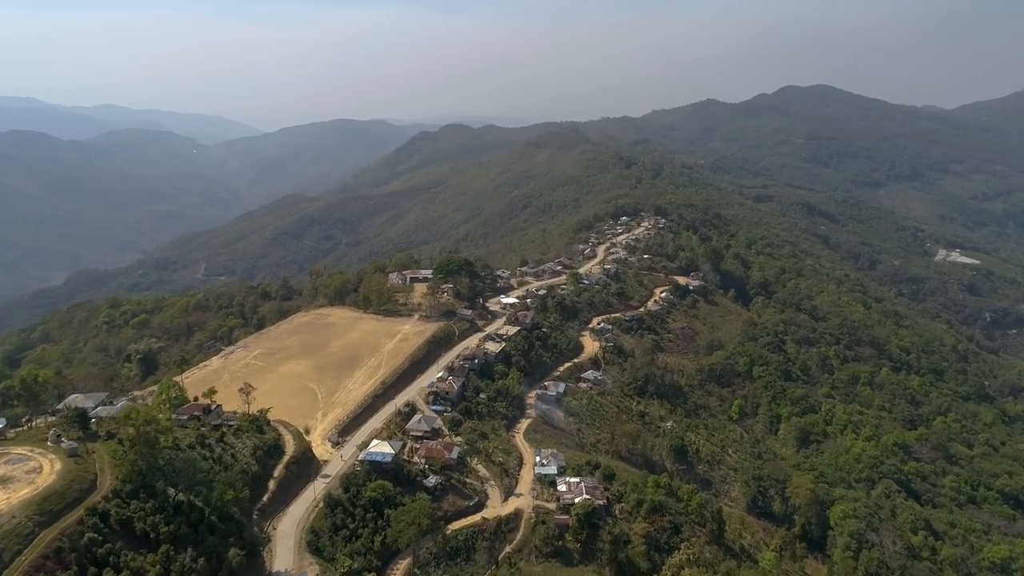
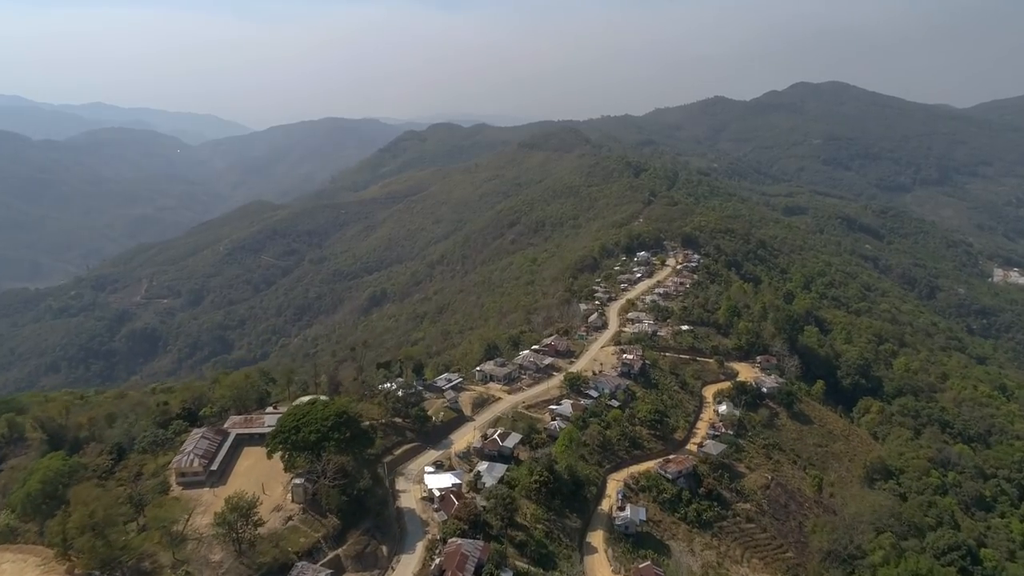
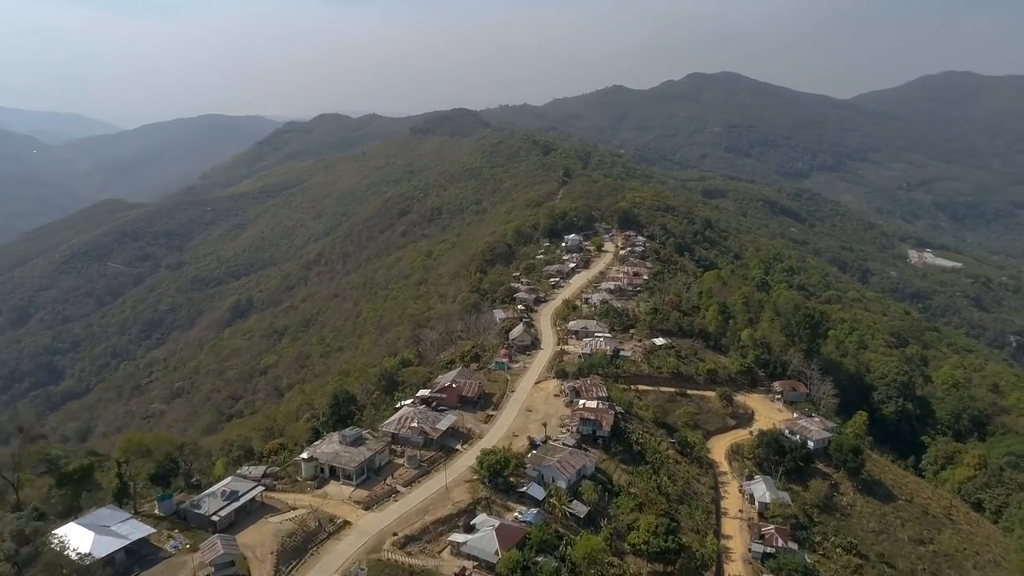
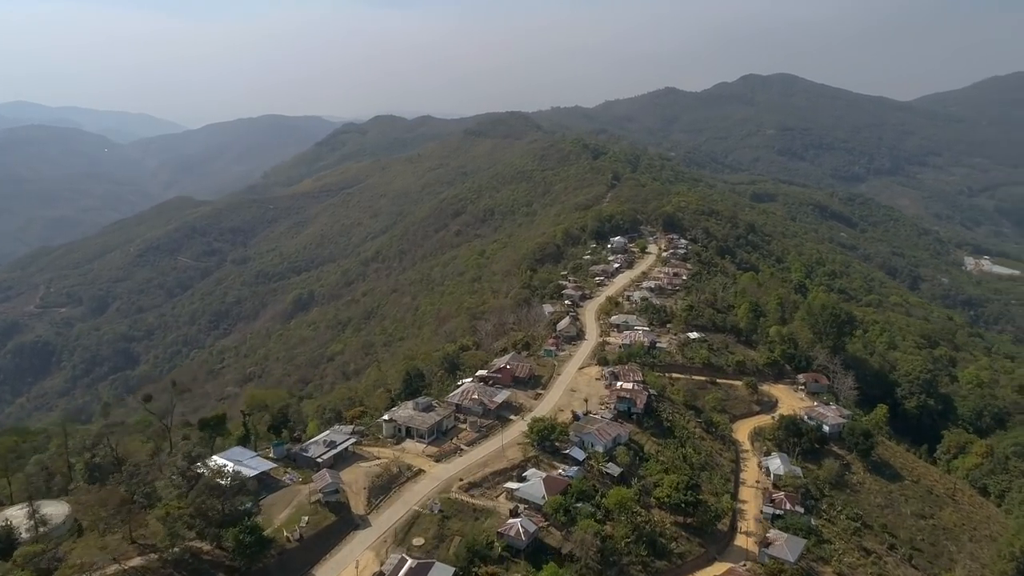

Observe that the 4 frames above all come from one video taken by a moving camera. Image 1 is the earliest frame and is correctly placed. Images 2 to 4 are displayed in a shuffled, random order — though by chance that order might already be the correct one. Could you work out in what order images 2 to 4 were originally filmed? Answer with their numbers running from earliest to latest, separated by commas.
2, 4, 3
